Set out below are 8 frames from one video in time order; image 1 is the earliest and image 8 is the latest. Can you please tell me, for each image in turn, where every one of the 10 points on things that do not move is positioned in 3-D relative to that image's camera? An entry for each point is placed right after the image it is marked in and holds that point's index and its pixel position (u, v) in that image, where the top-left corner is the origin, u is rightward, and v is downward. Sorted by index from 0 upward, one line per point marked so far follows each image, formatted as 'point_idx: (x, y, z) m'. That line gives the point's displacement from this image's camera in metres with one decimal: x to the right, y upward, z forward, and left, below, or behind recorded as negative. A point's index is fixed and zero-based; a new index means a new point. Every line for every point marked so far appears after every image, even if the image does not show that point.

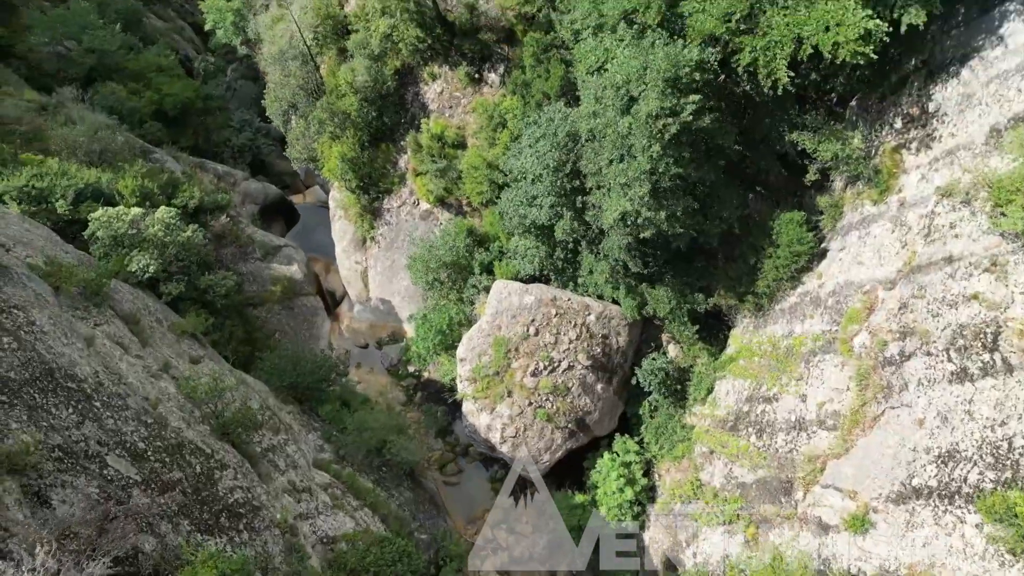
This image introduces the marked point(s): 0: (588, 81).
0: (+1.5, +3.8, +13.8) m
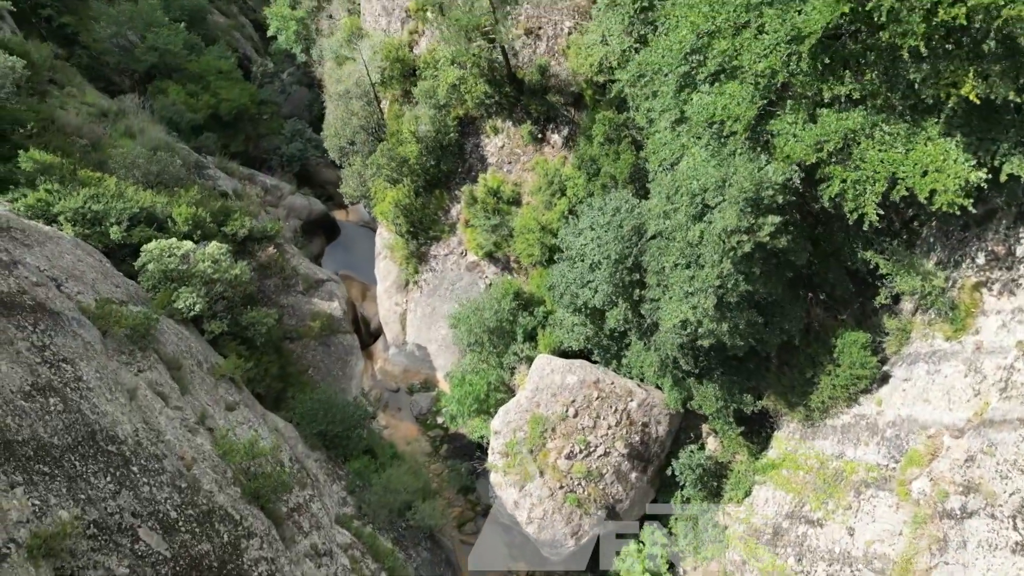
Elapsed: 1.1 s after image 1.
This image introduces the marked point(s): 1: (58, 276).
0: (+2.7, +2.0, +13.5) m
1: (-8.3, +0.2, +13.6) m
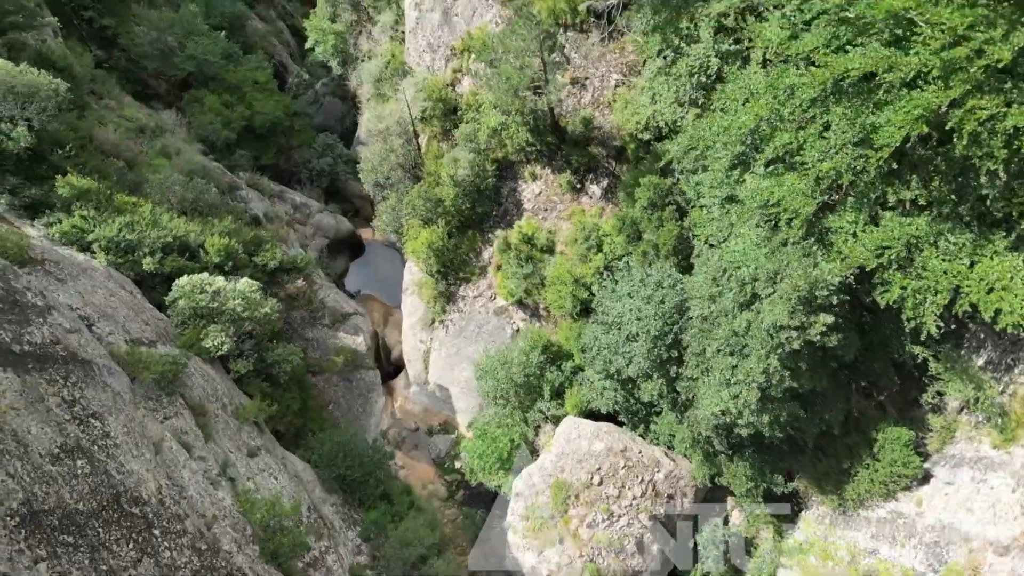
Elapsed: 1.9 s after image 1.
0: (+3.5, +0.5, +13.2) m
1: (-7.6, -0.5, +13.5) m
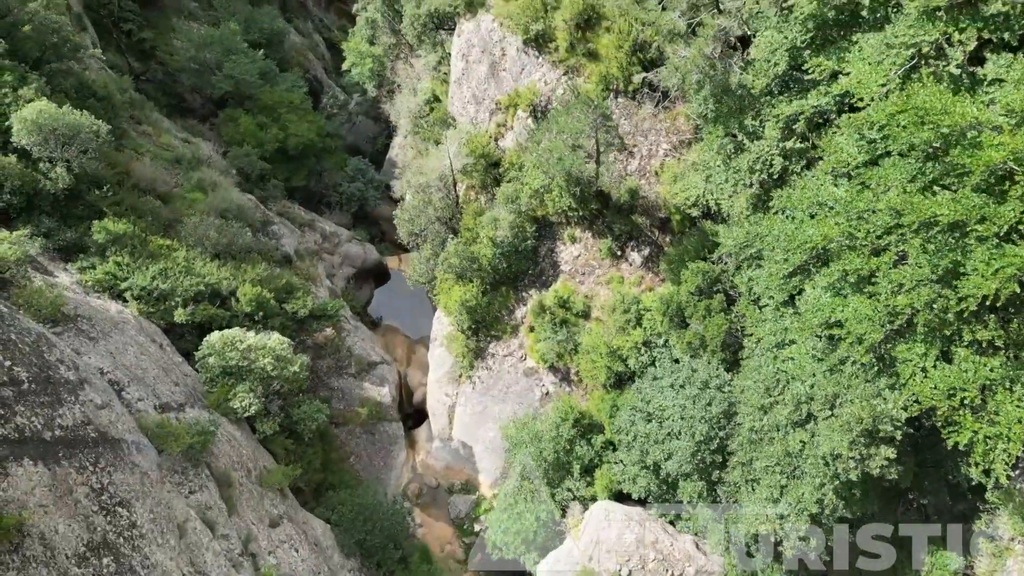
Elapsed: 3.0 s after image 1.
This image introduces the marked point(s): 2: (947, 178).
0: (+4.2, -1.3, +12.7) m
1: (-6.9, -1.6, +13.2) m
2: (+5.3, +1.4, +9.1) m
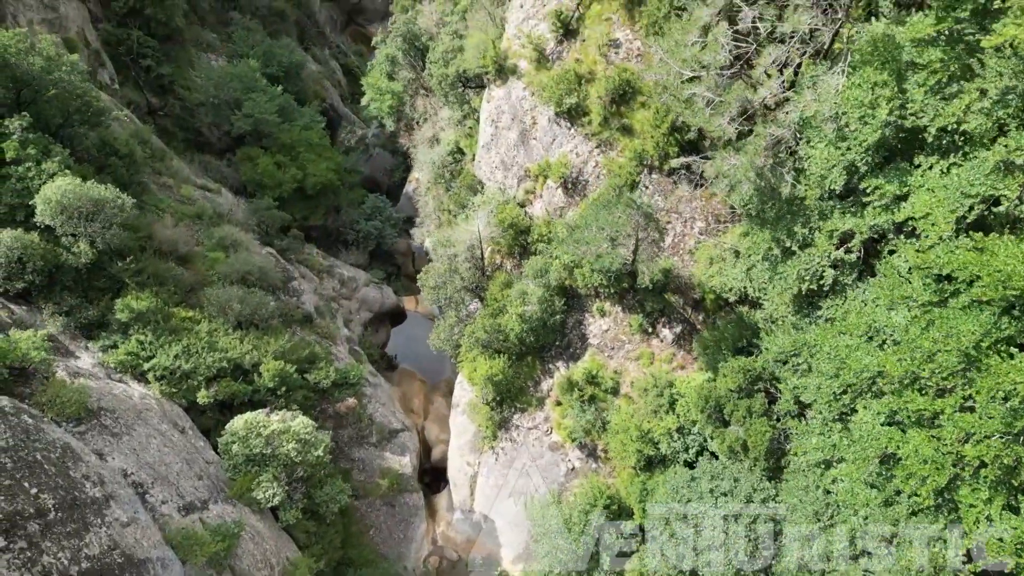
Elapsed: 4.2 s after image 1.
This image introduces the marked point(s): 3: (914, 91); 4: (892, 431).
0: (+4.8, -3.1, +12.2) m
1: (-6.3, -3.3, +12.8) m
2: (+6.0, -0.5, +8.7) m
3: (+5.3, +2.6, +9.9) m
4: (+5.4, -2.0, +10.6) m
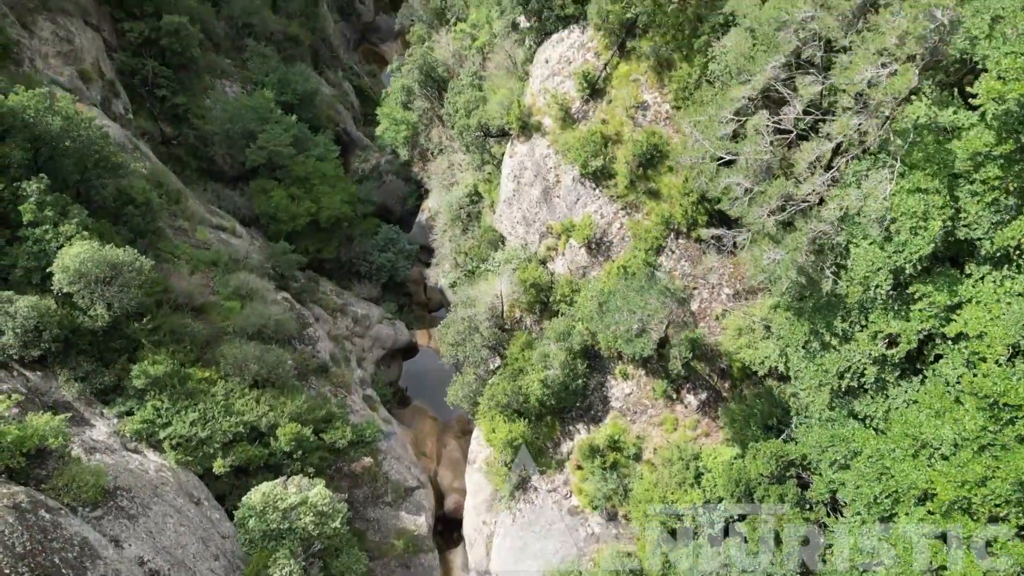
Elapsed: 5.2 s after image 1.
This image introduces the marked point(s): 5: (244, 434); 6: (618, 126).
0: (+5.3, -4.7, +11.8) m
1: (-5.9, -4.7, +12.5) m
2: (+6.4, -2.1, +8.3) m
3: (+5.8, +1.1, +9.6) m
4: (+5.9, -3.6, +10.3) m
5: (-6.0, -3.3, +16.6) m
6: (+2.5, +3.8, +17.4) m
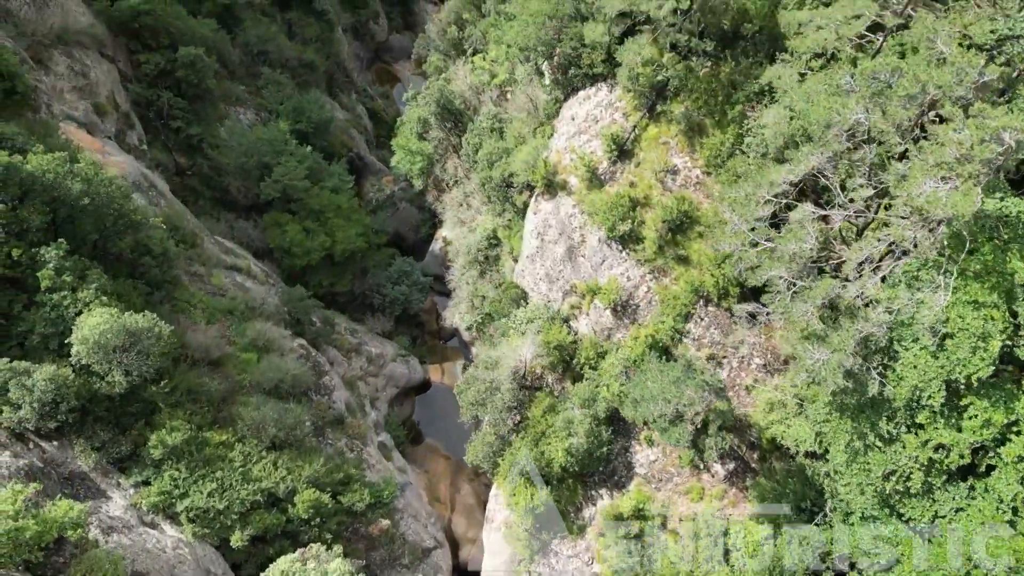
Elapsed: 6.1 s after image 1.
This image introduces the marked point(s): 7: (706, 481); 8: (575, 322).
0: (+5.7, -6.2, +11.4) m
1: (-5.4, -6.1, +12.1) m
2: (+6.9, -3.6, +7.9) m
3: (+6.4, -0.4, +9.2) m
4: (+6.3, -5.1, +9.8) m
5: (-5.4, -4.7, +16.2) m
6: (+3.1, +2.3, +17.0) m
7: (+4.5, -4.5, +17.3) m
8: (+1.6, -0.9, +18.7) m
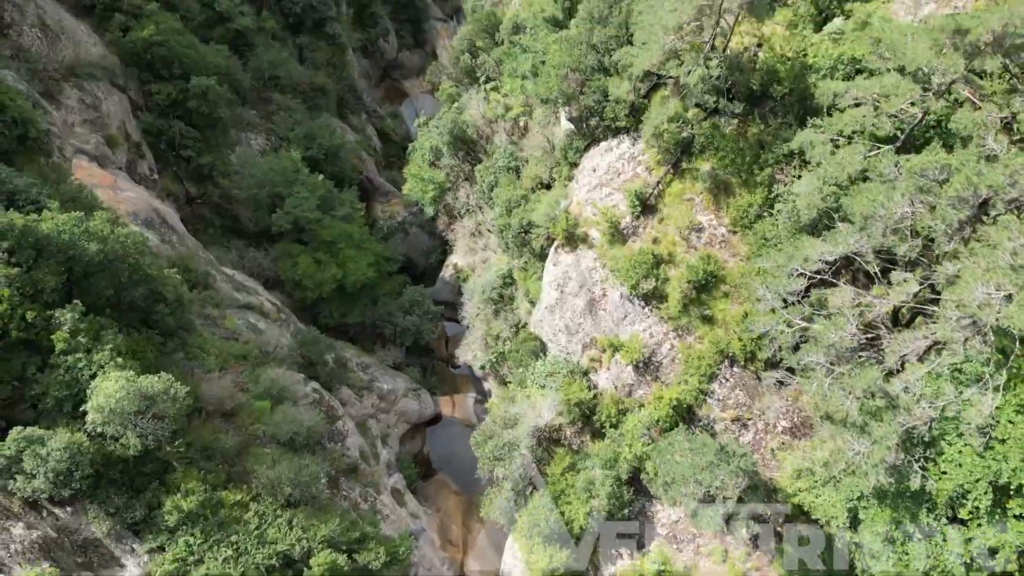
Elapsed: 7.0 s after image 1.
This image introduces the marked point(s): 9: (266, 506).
0: (+6.1, -7.5, +11.0) m
1: (-5.0, -7.3, +11.8) m
2: (+7.3, -4.9, +7.5) m
3: (+6.8, -1.7, +8.8) m
4: (+6.7, -6.4, +9.5) m
5: (-5.0, -6.0, +15.9) m
6: (+3.5, +0.9, +16.7) m
7: (+4.9, -5.8, +16.9) m
8: (+2.1, -2.3, +18.4) m
9: (-5.5, -4.9, +16.6) m
